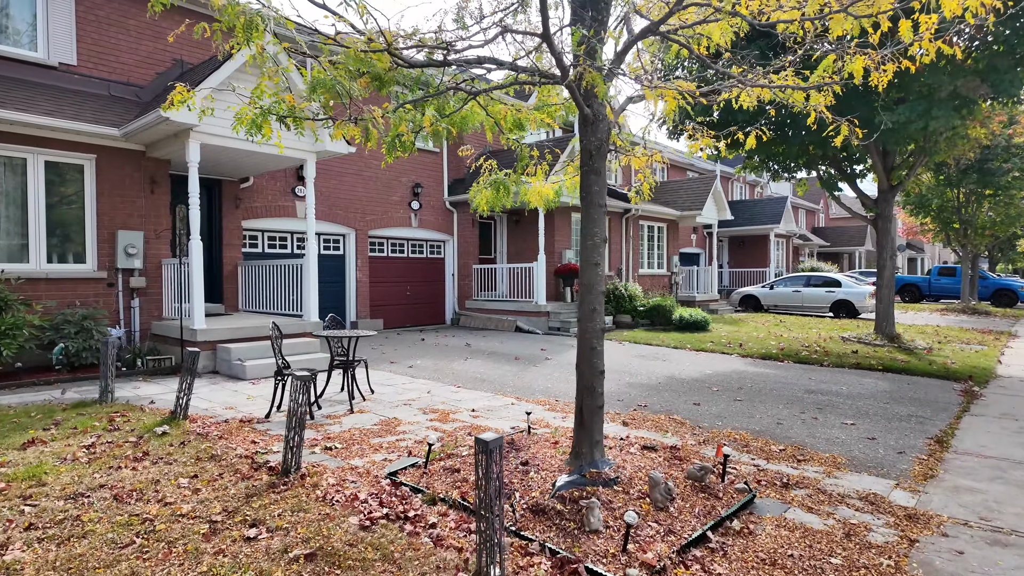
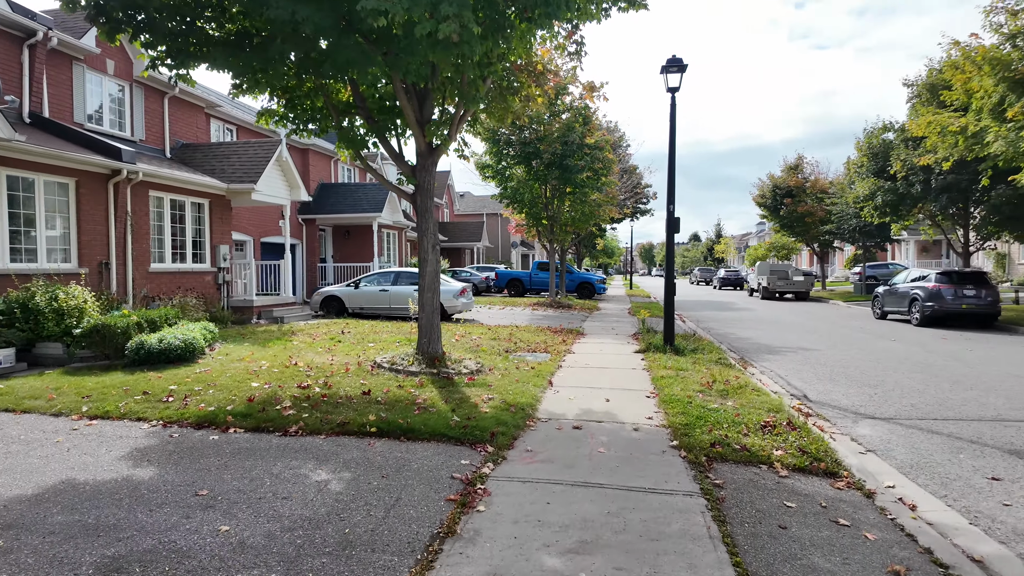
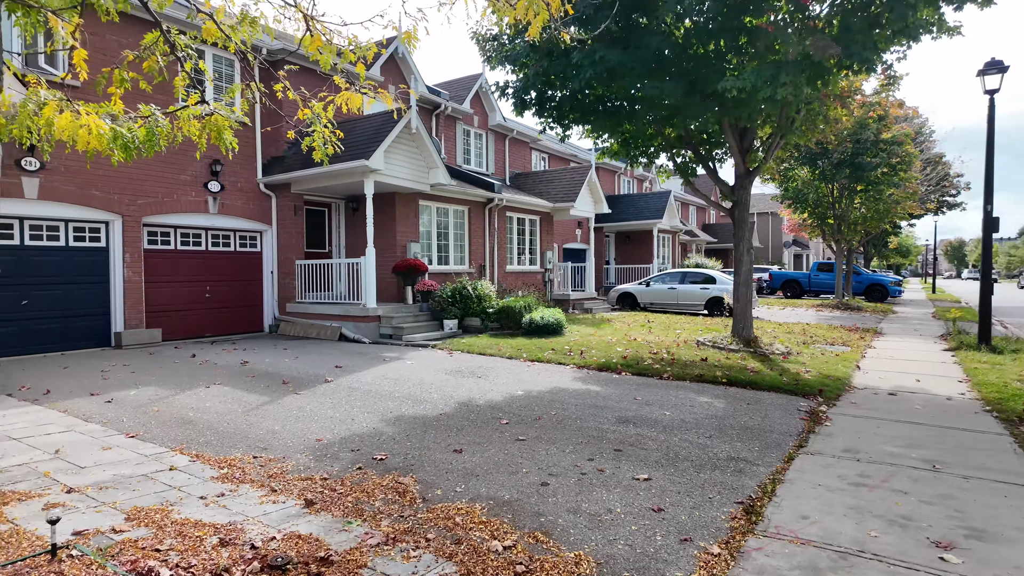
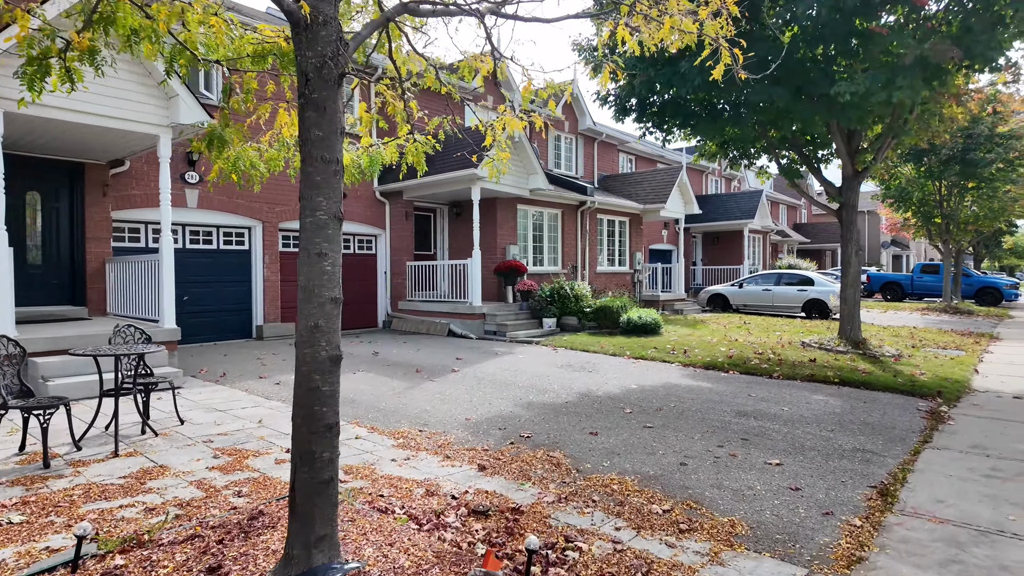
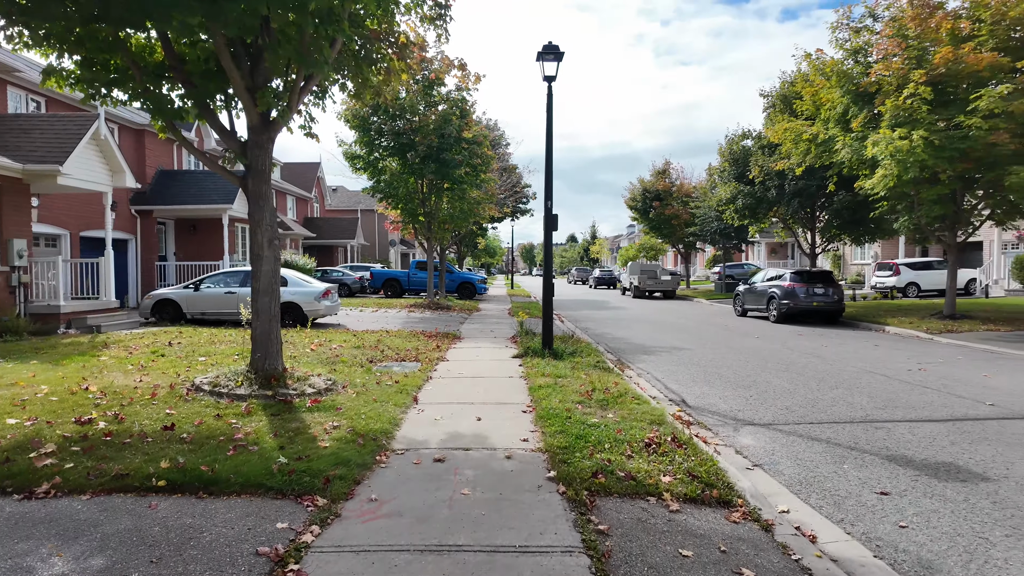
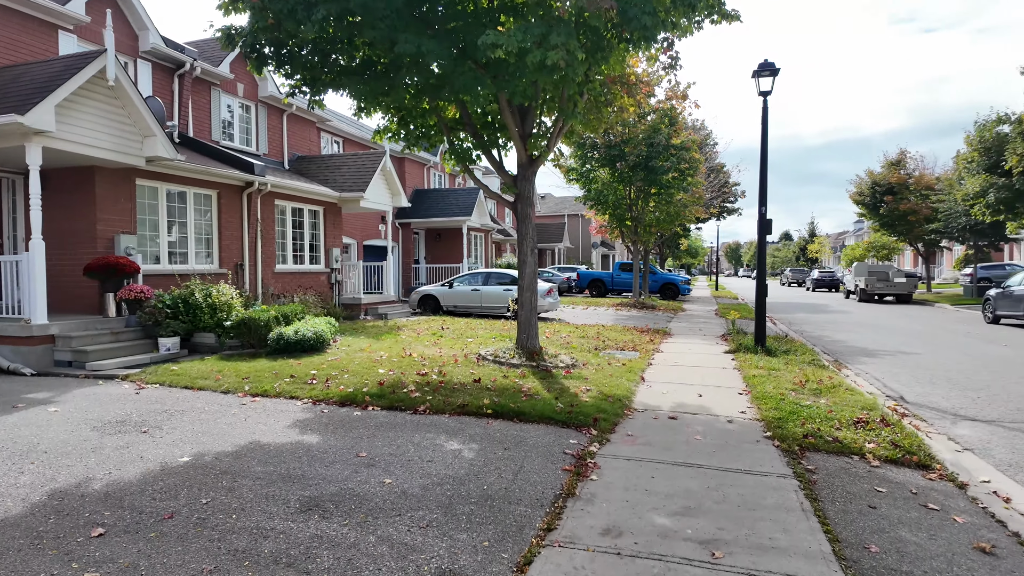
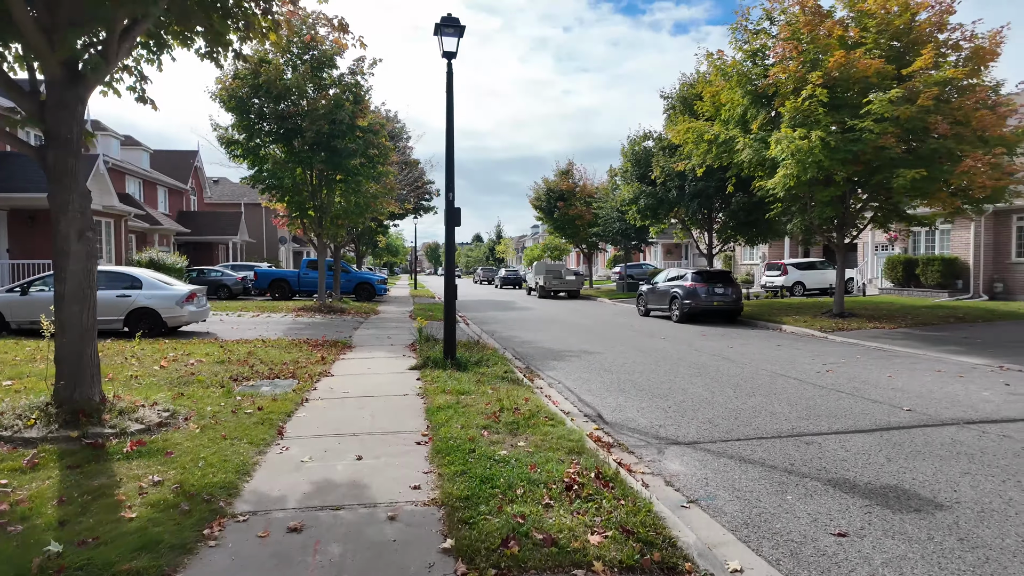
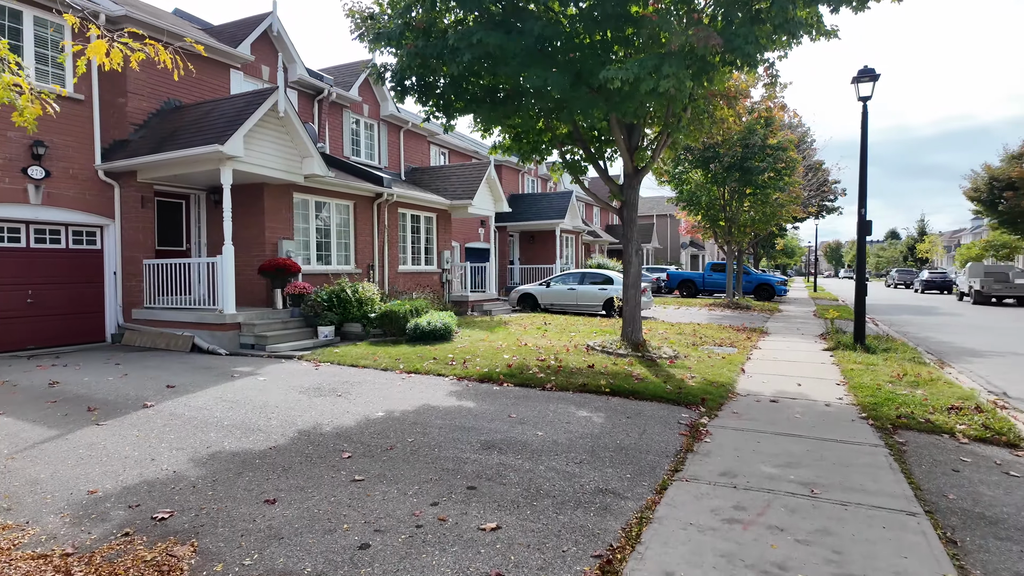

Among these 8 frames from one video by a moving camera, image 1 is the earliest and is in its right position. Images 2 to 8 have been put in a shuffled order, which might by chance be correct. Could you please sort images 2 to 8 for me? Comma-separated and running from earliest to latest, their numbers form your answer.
4, 3, 8, 6, 2, 5, 7
